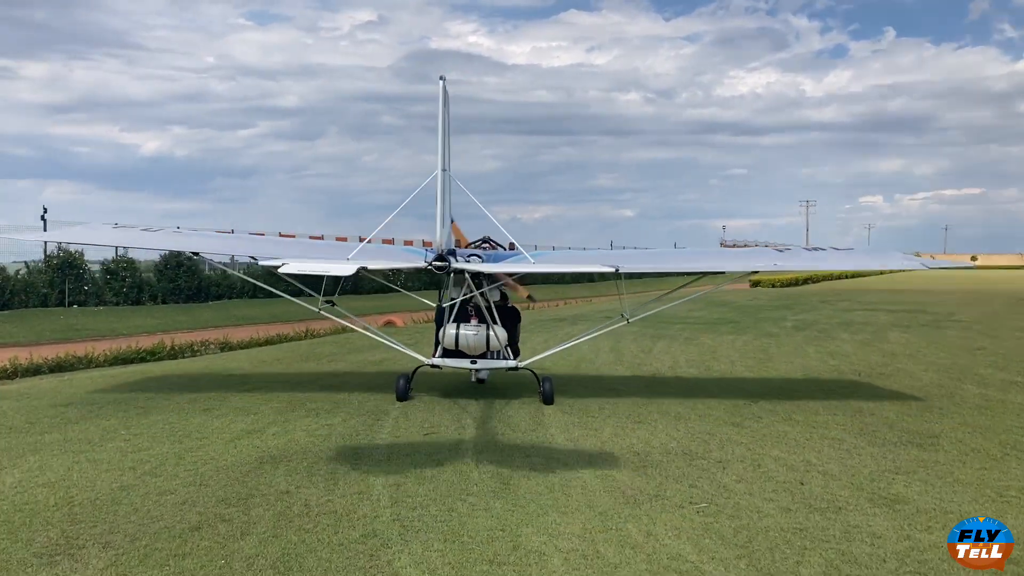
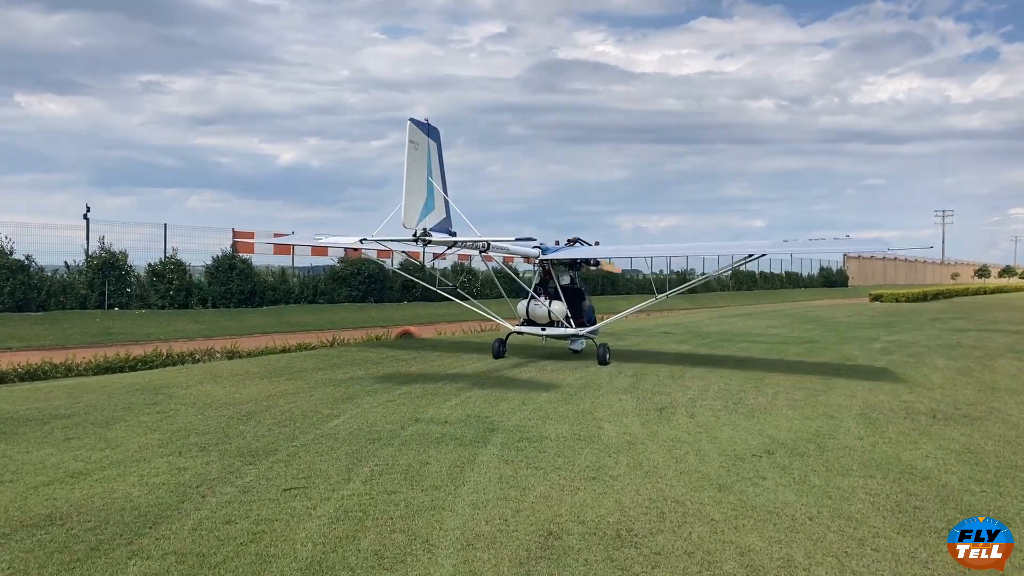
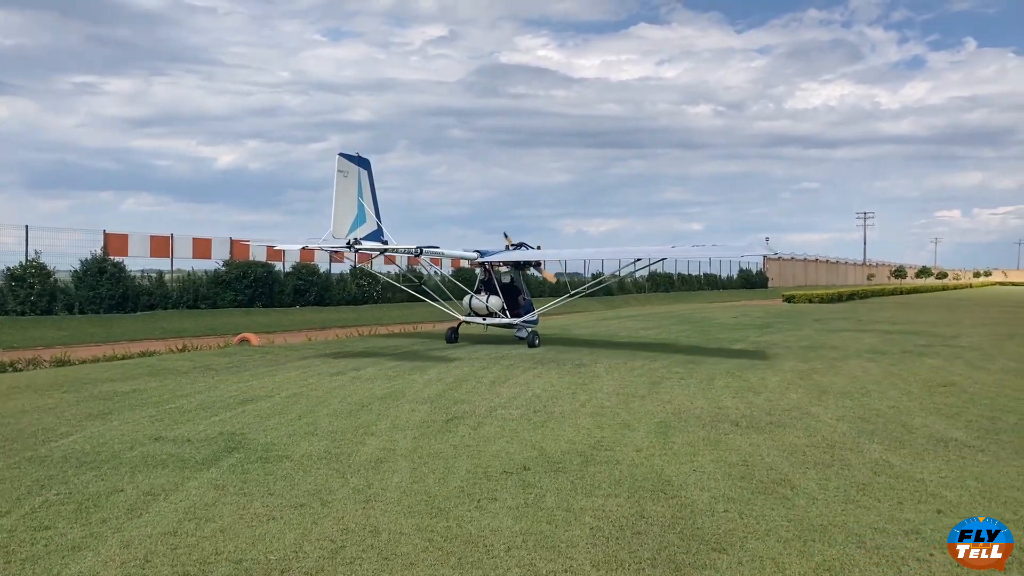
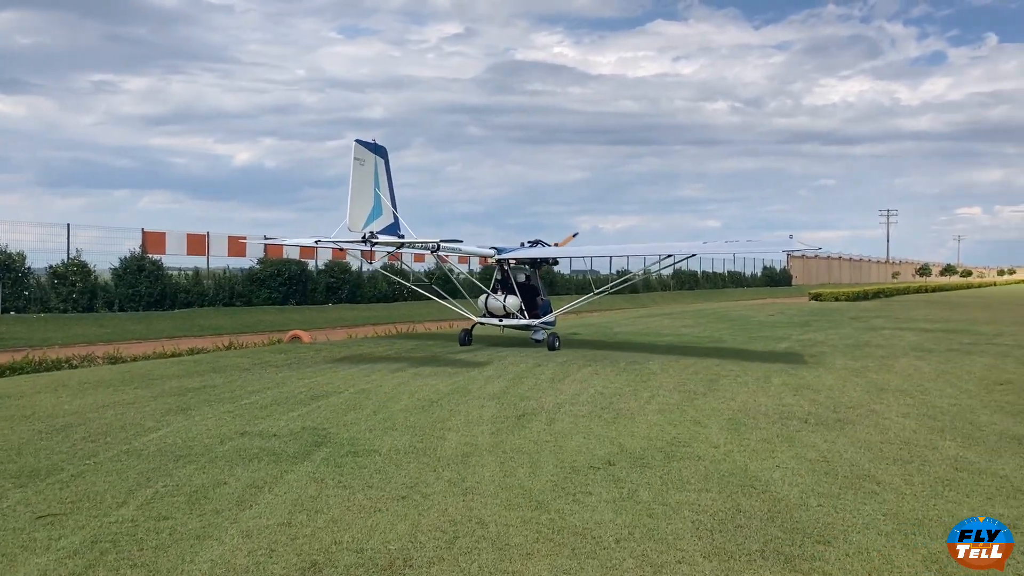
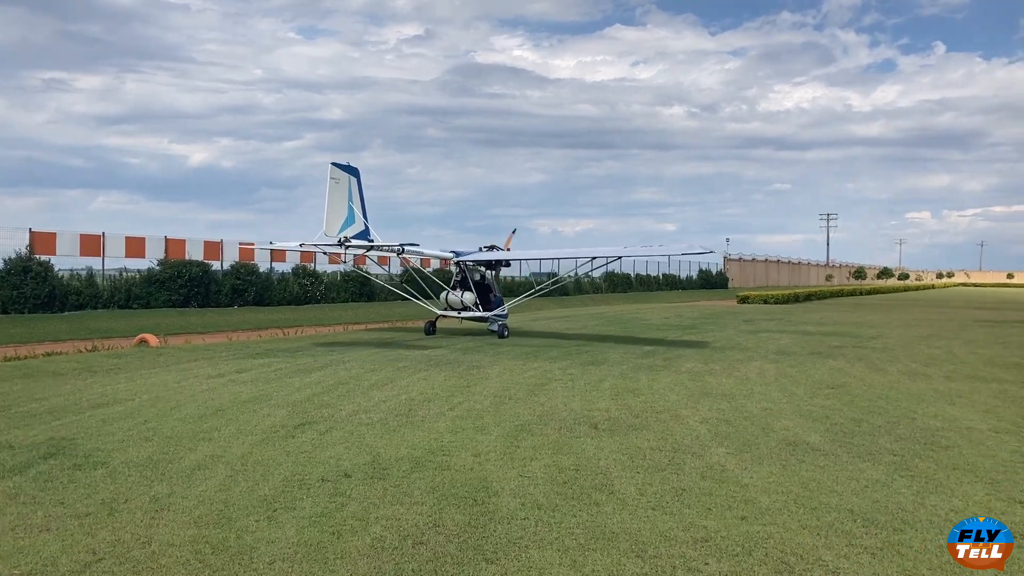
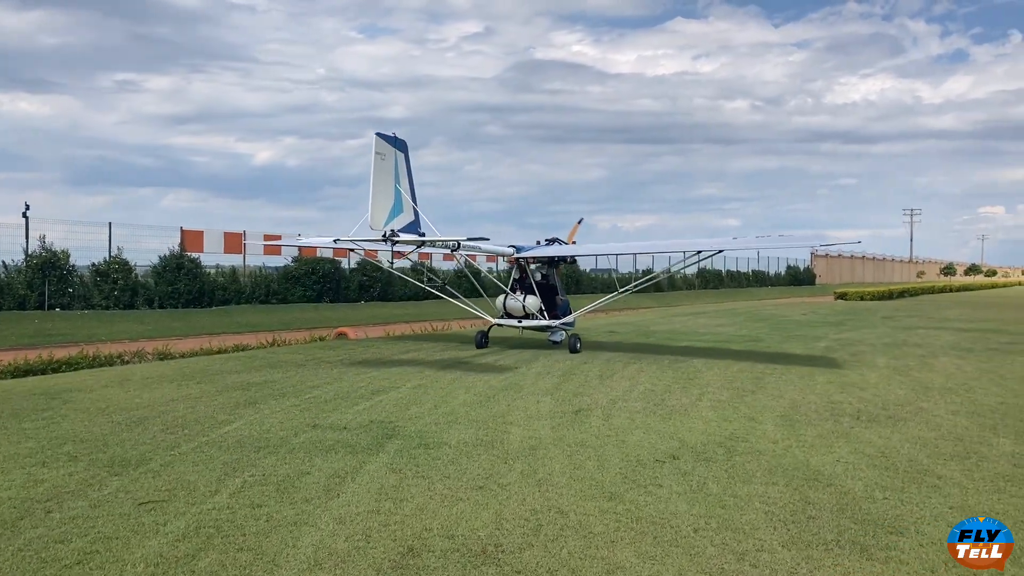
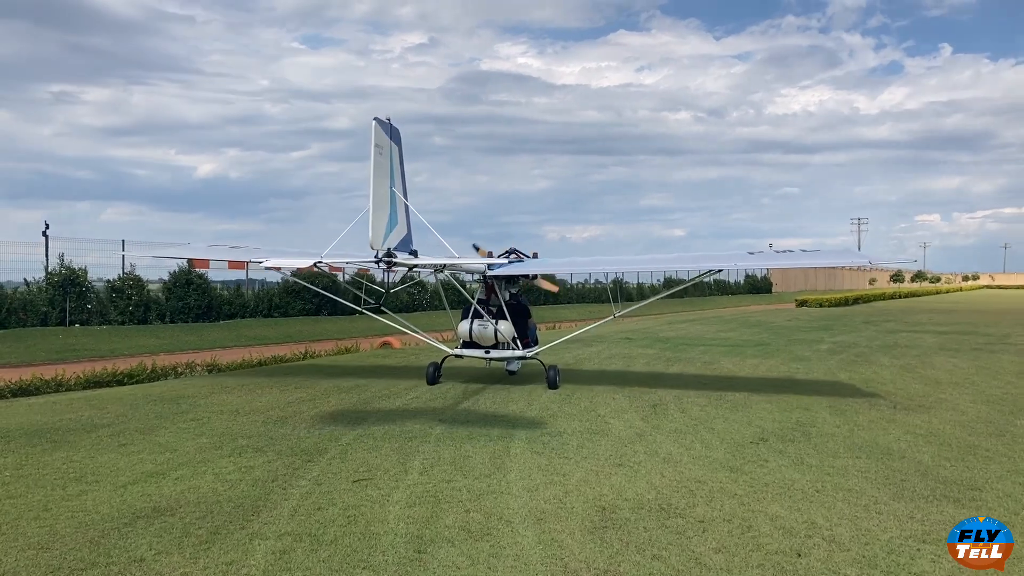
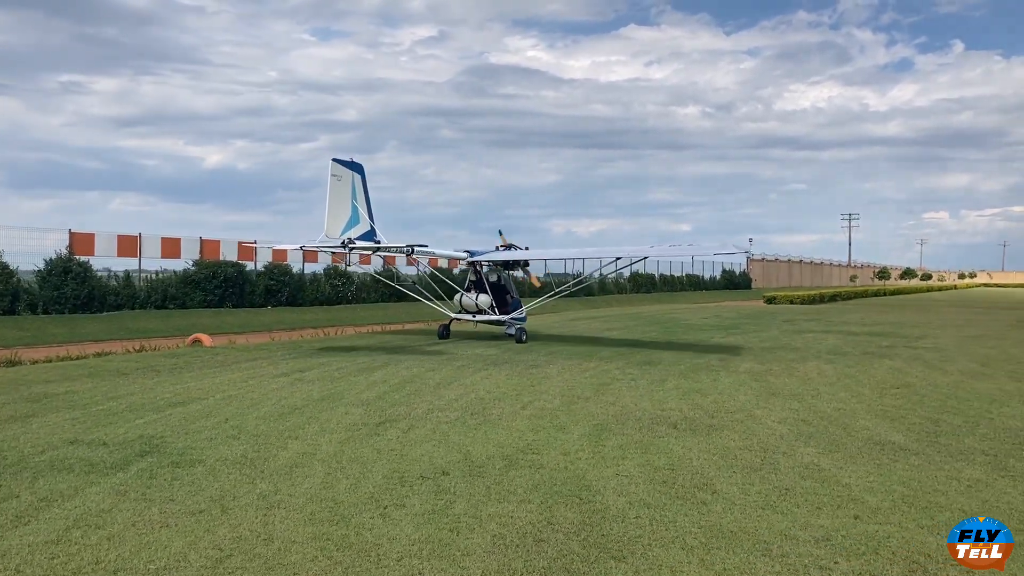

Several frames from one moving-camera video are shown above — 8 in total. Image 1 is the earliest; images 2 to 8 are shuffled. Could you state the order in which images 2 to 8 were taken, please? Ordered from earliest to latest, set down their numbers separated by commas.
7, 2, 6, 4, 3, 8, 5
